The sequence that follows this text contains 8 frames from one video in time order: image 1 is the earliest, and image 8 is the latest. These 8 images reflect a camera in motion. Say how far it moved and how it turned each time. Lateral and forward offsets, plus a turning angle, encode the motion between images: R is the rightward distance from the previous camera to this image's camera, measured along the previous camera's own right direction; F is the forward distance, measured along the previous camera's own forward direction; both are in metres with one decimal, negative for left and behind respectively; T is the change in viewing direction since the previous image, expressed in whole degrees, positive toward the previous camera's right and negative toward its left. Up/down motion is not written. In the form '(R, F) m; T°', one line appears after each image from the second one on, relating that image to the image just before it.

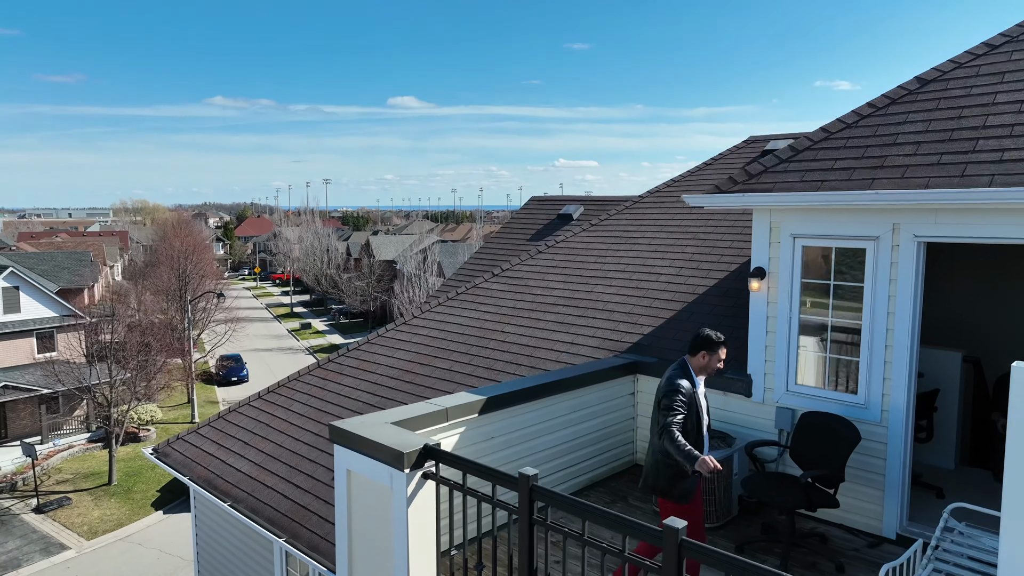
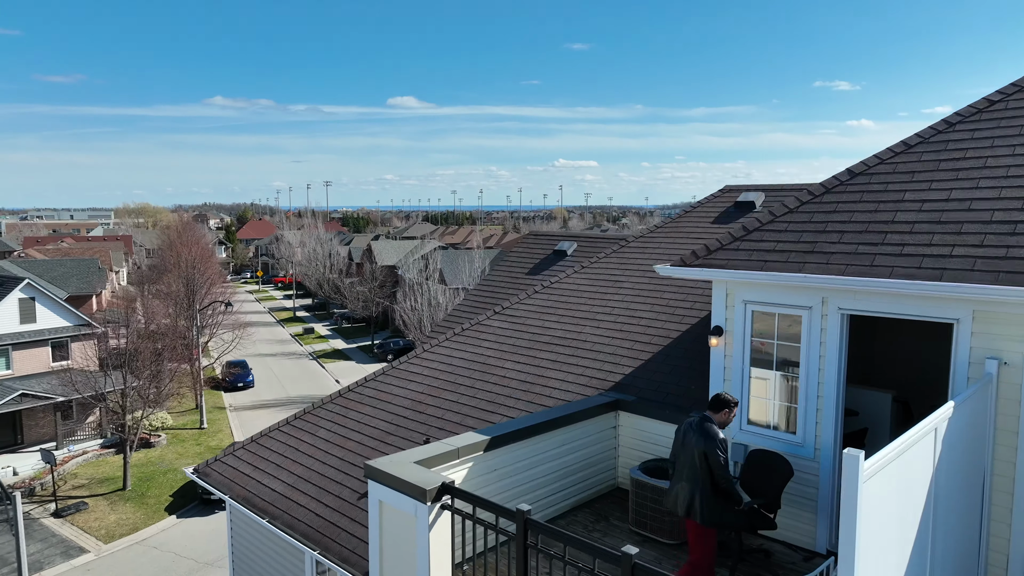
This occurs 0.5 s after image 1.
(0.0, -0.6) m; 0°
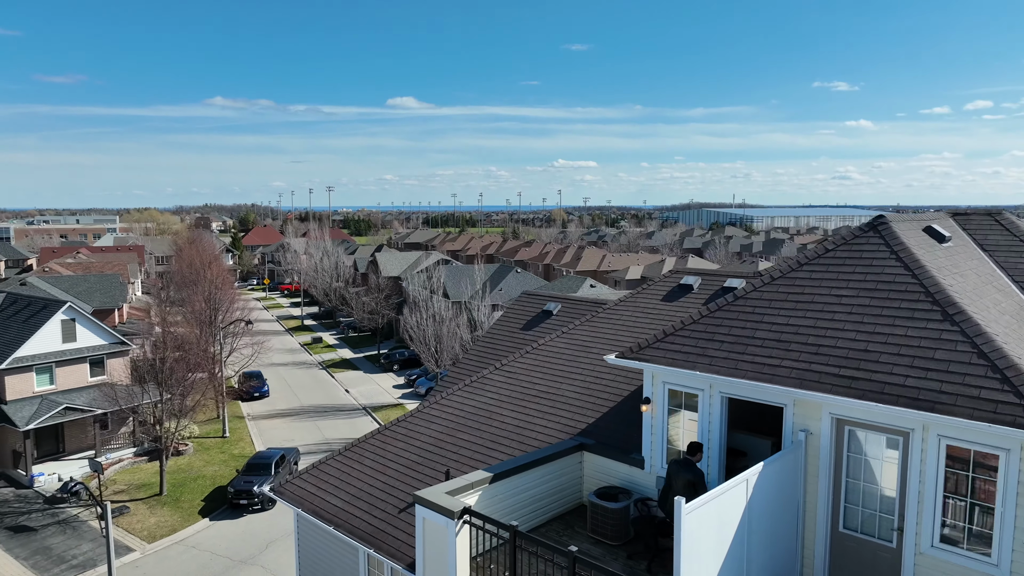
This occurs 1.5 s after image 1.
(0.0, -1.7) m; 0°
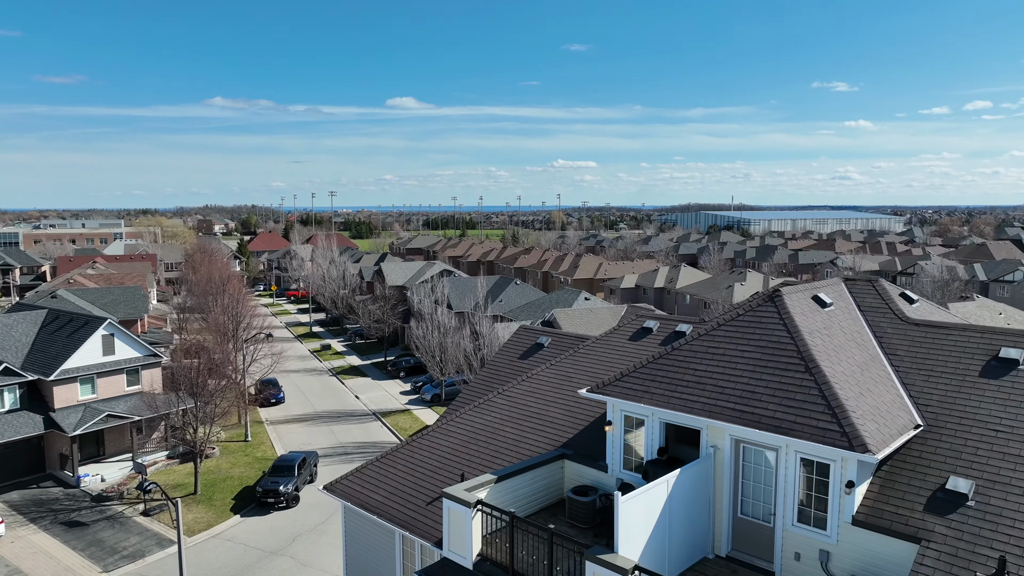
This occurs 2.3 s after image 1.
(0.0, -2.0) m; 0°
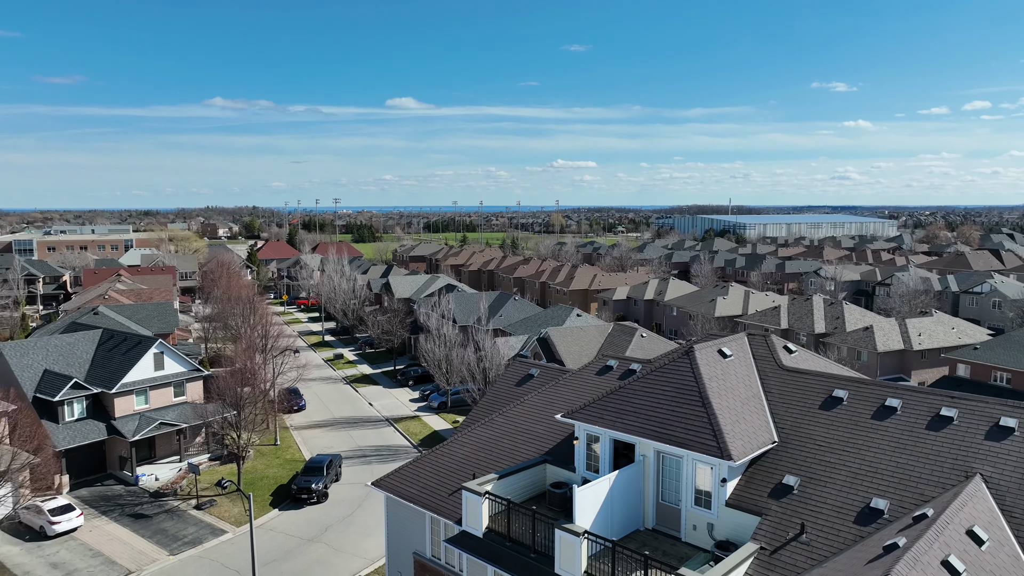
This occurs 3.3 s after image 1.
(0.0, -3.2) m; 0°
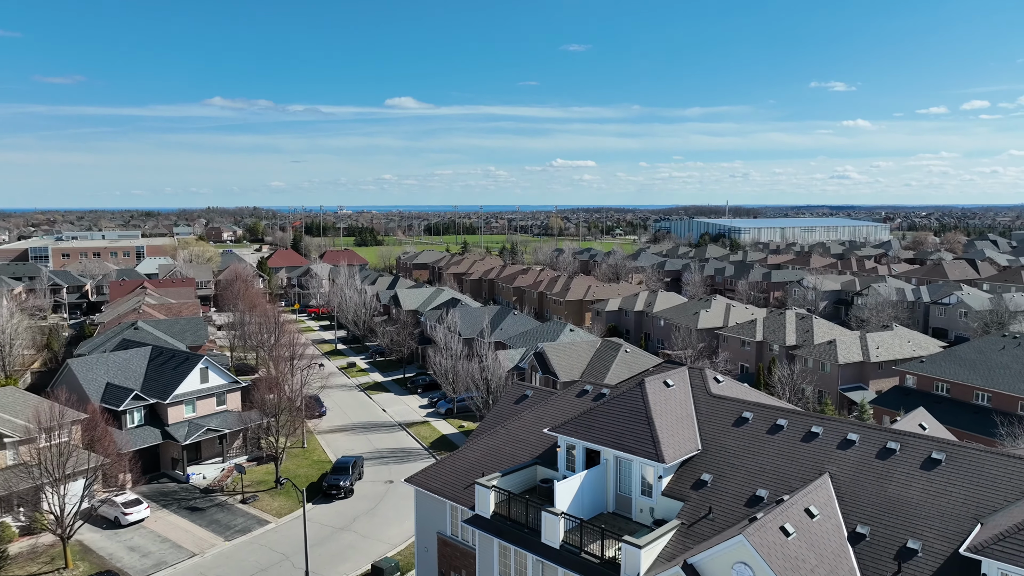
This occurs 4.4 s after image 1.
(0.0, -3.7) m; 0°
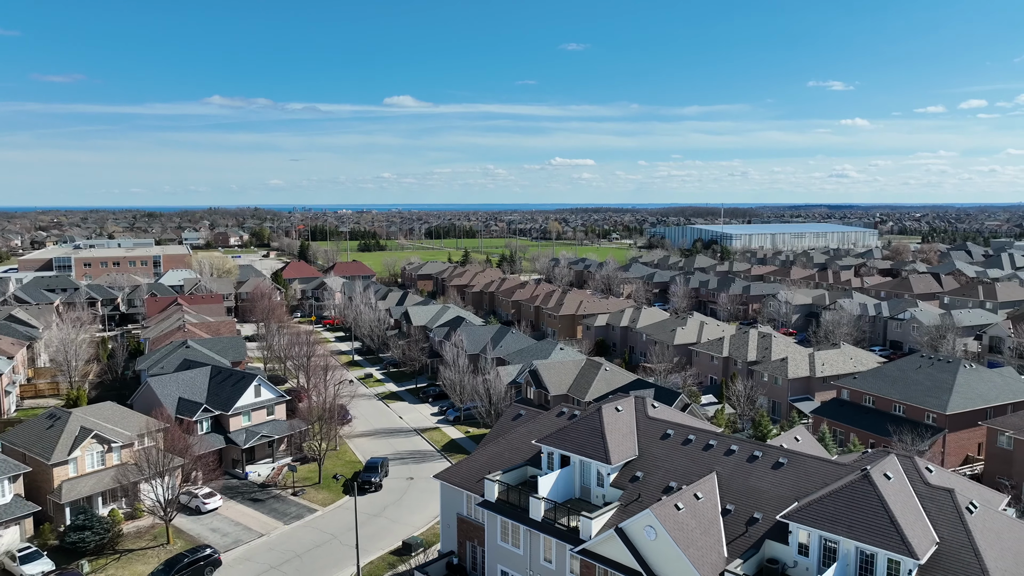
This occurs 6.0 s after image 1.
(0.0, -6.2) m; 0°
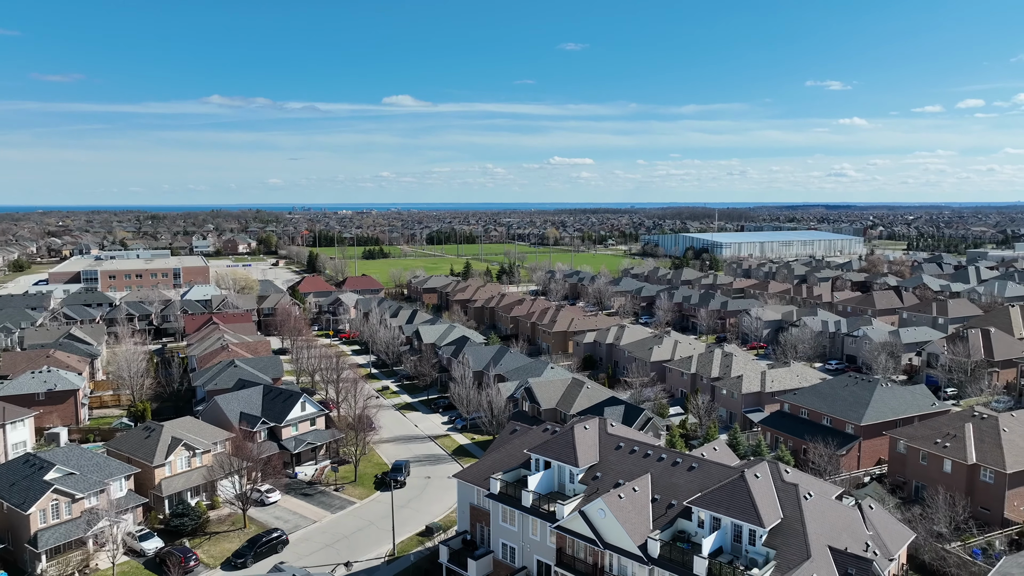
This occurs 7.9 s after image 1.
(0.0, -7.9) m; 0°
